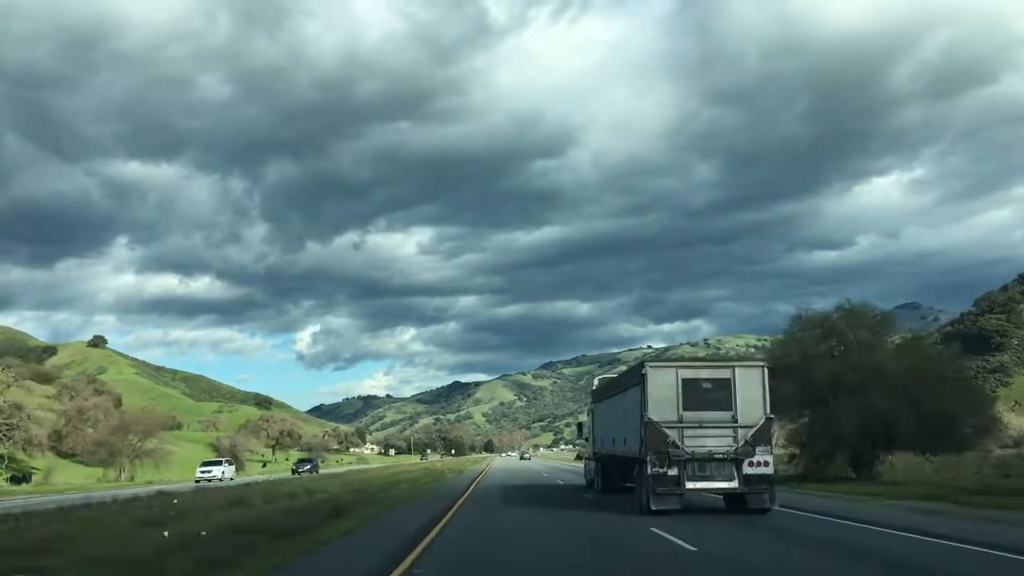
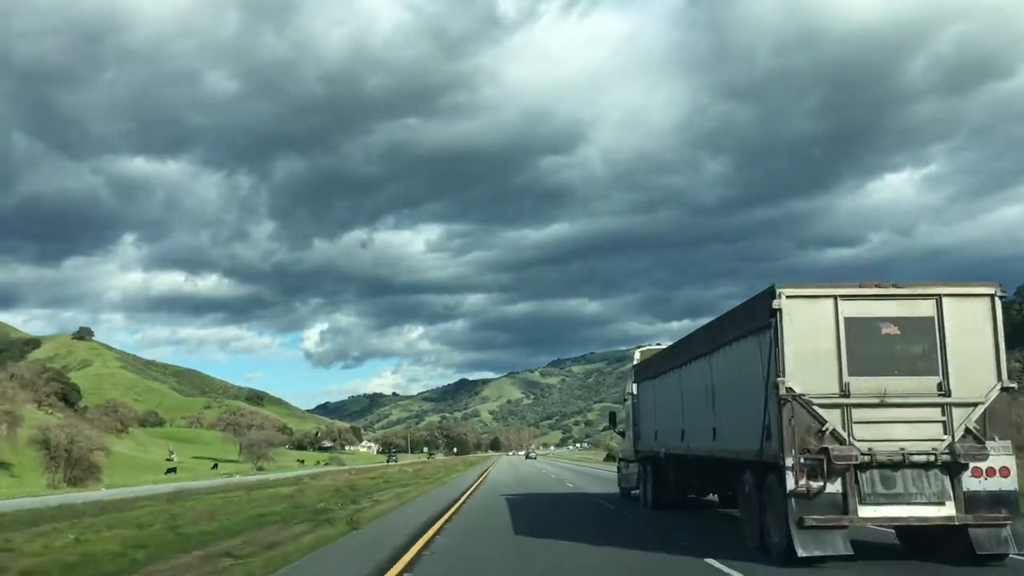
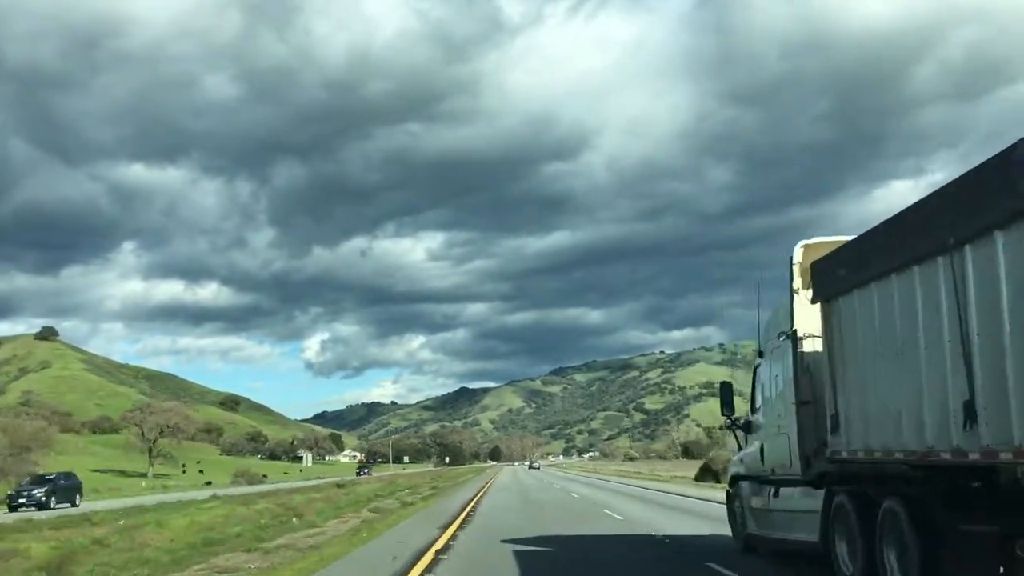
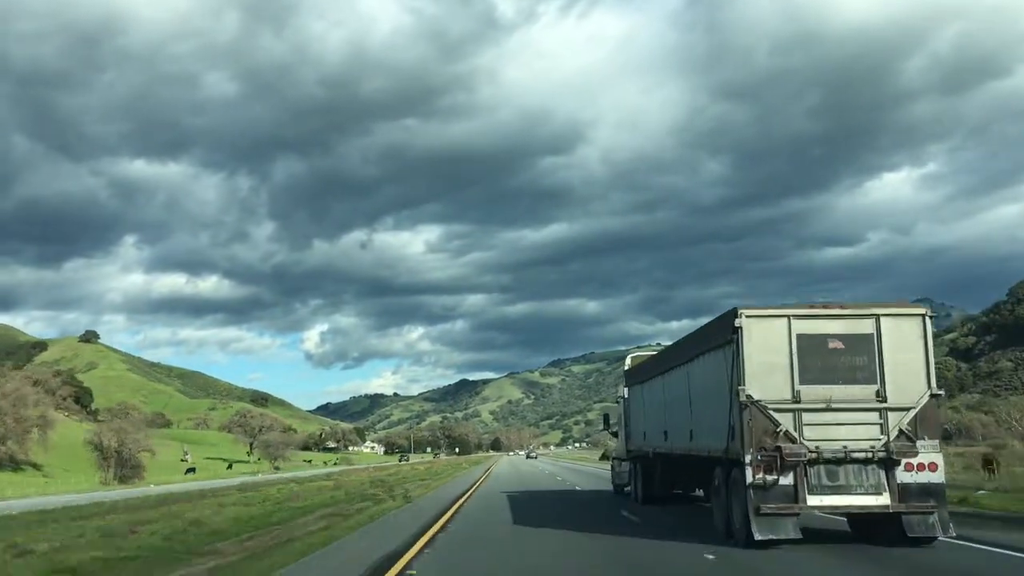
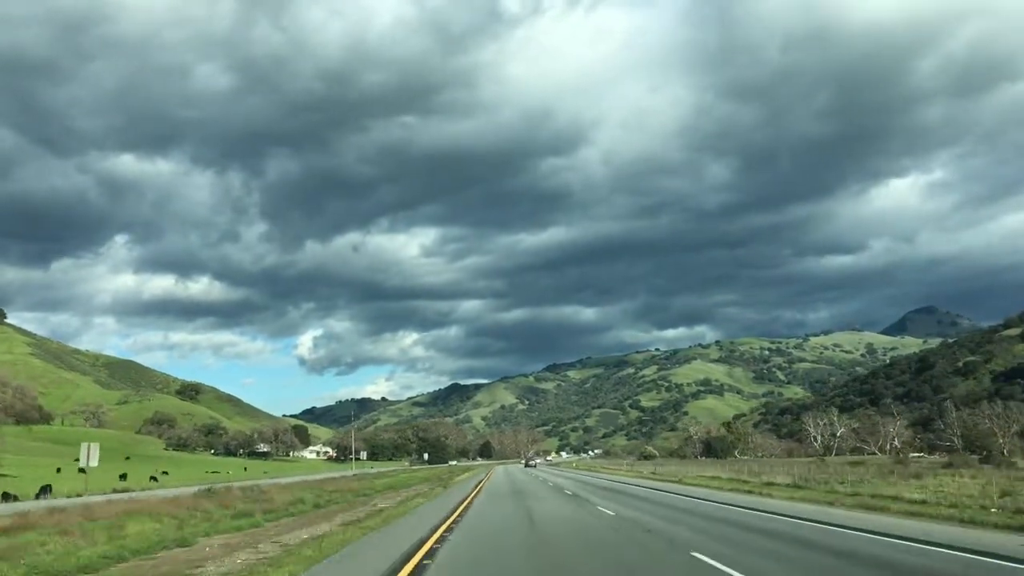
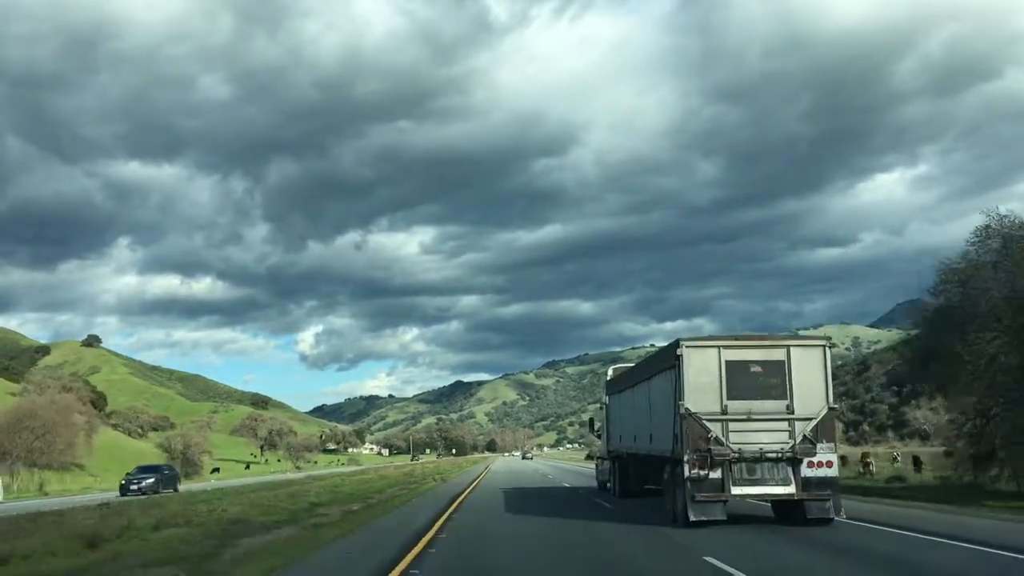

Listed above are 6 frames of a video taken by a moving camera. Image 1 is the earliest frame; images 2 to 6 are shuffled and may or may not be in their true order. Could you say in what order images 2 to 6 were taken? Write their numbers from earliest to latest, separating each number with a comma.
6, 4, 2, 3, 5
